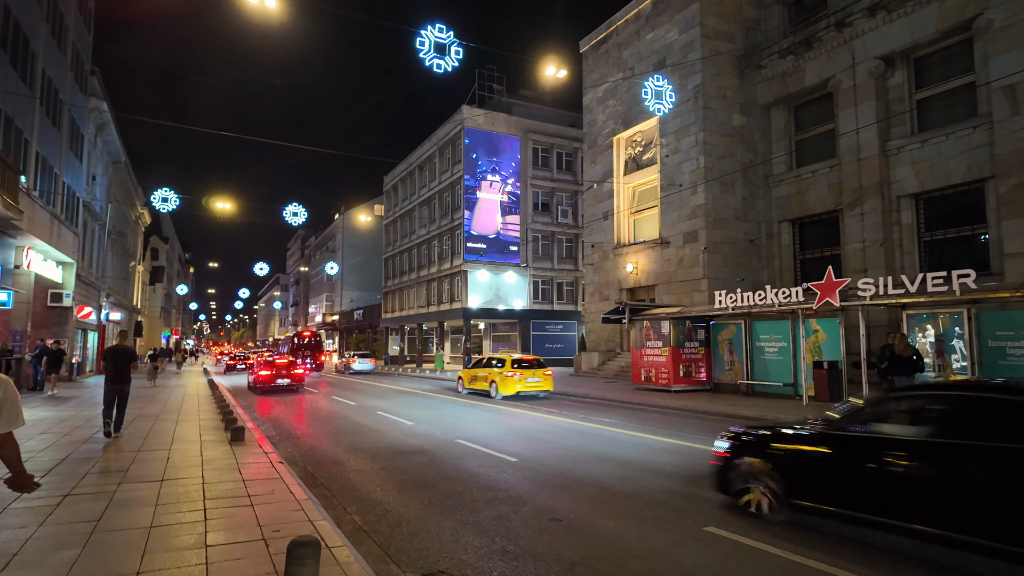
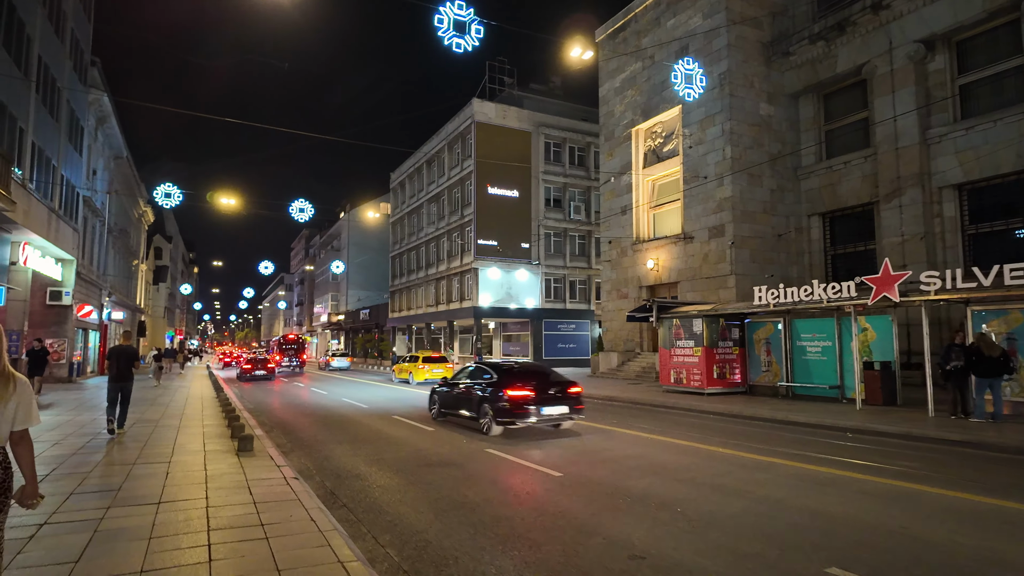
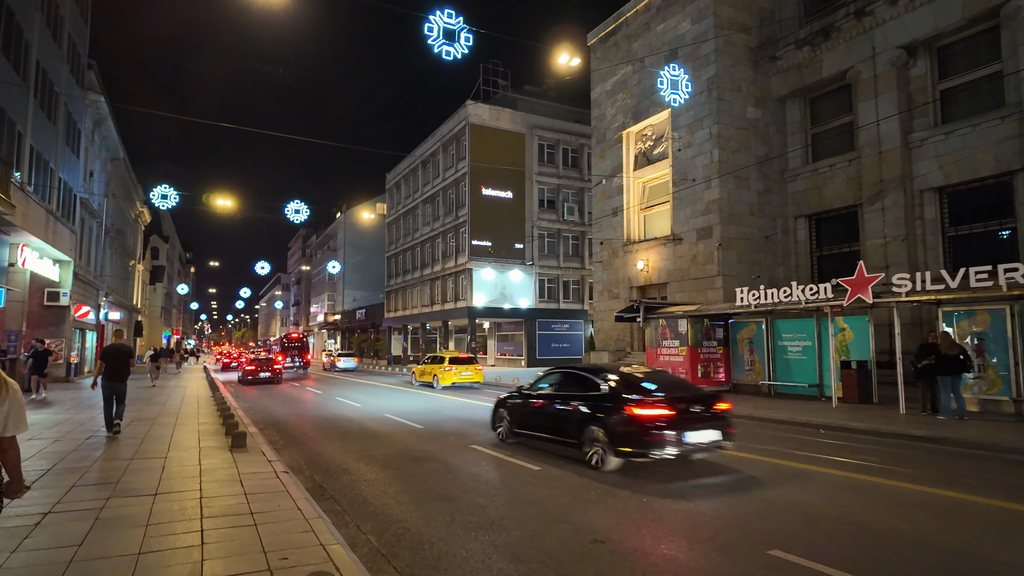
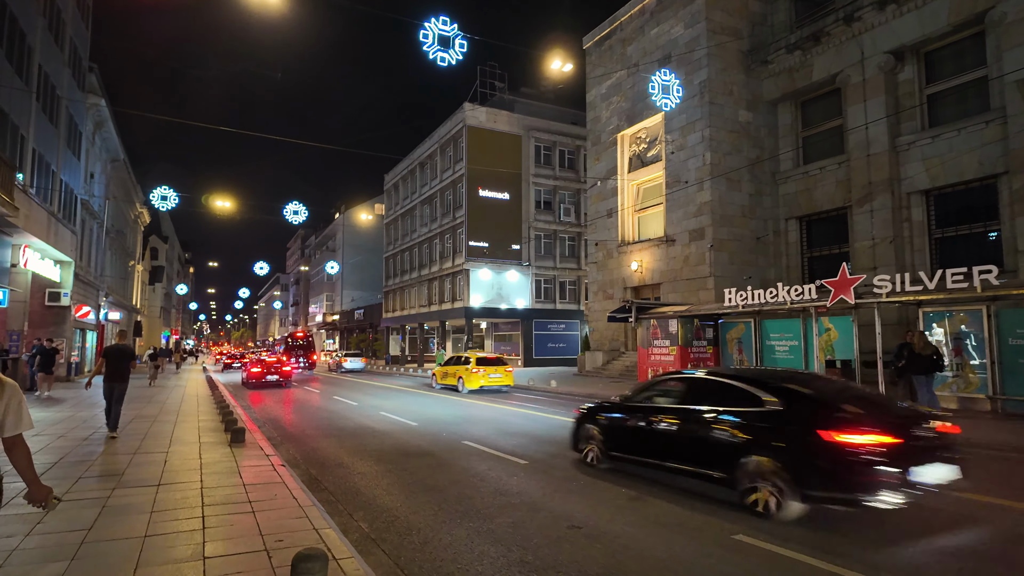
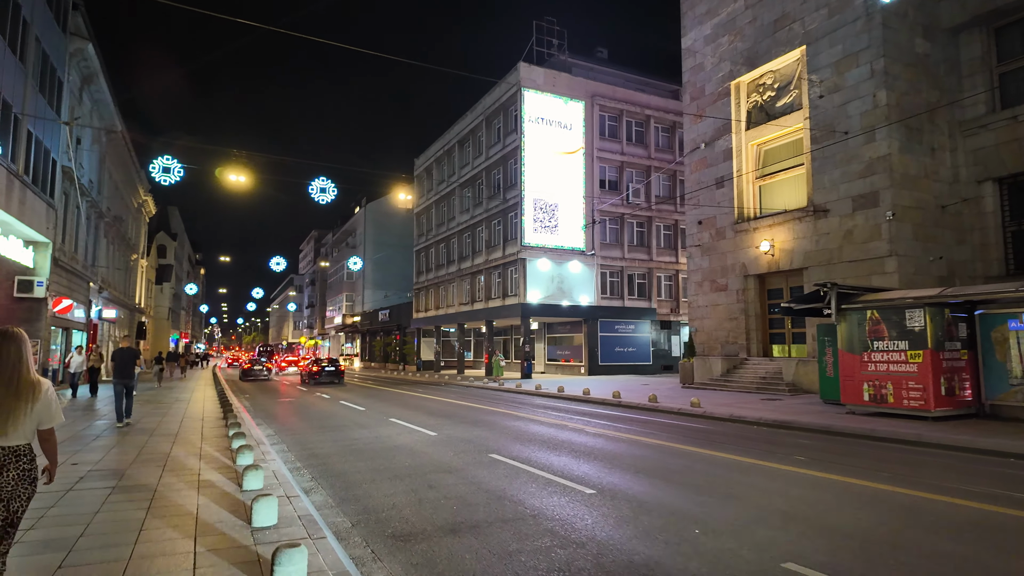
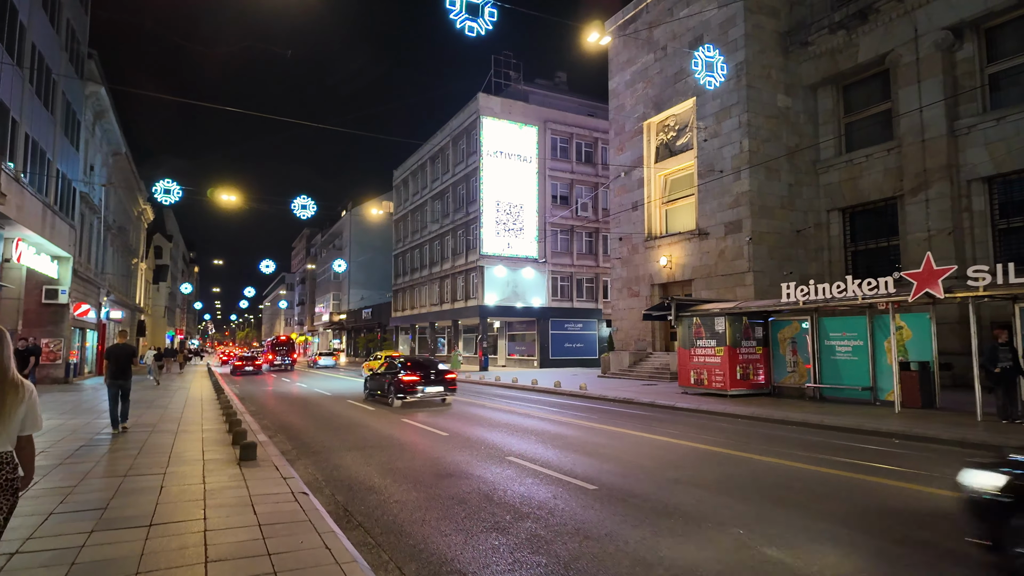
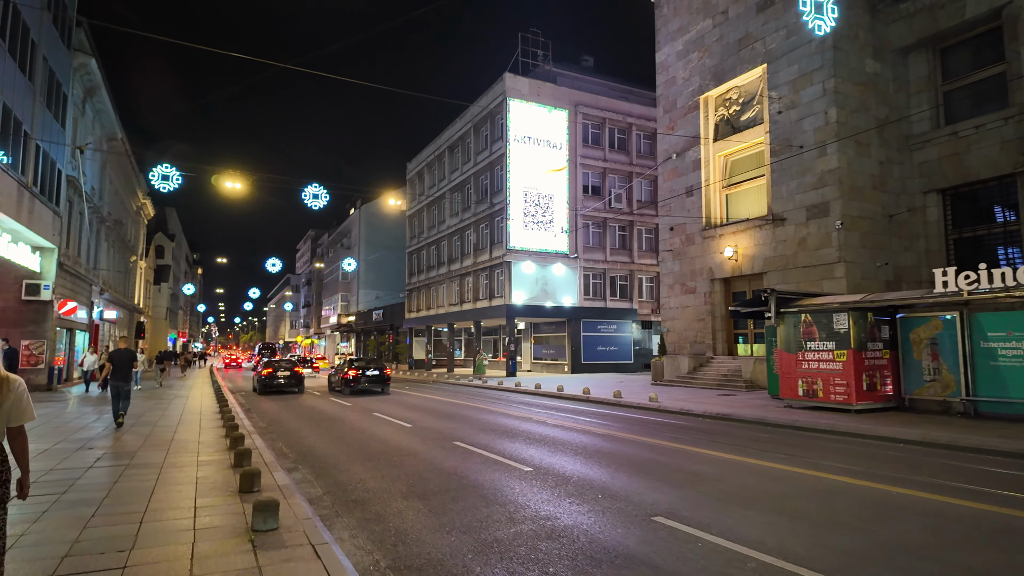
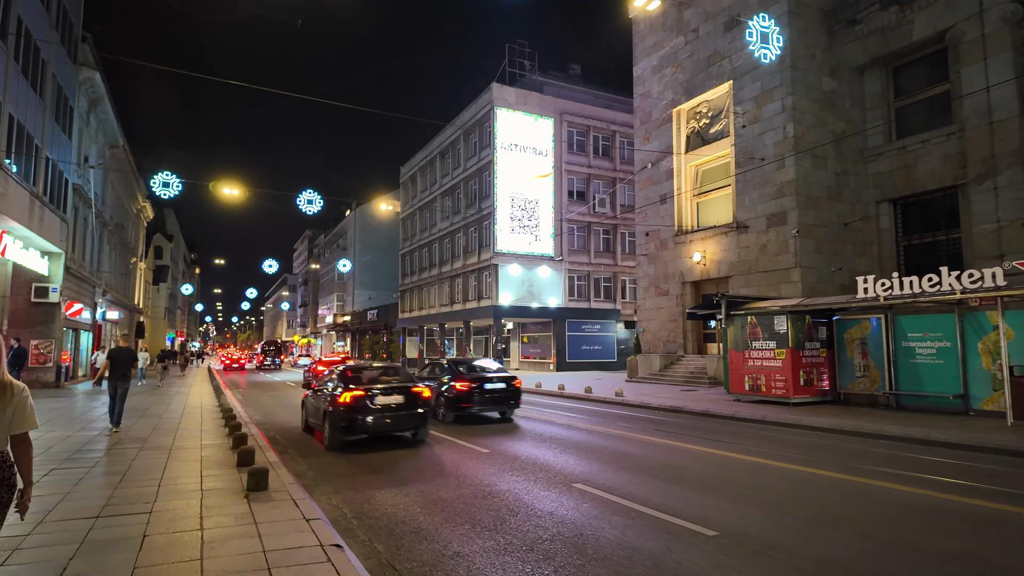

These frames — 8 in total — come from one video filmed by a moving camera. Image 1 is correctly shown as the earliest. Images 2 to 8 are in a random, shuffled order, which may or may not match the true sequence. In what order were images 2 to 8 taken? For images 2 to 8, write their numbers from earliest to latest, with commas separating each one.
4, 3, 2, 6, 8, 7, 5
